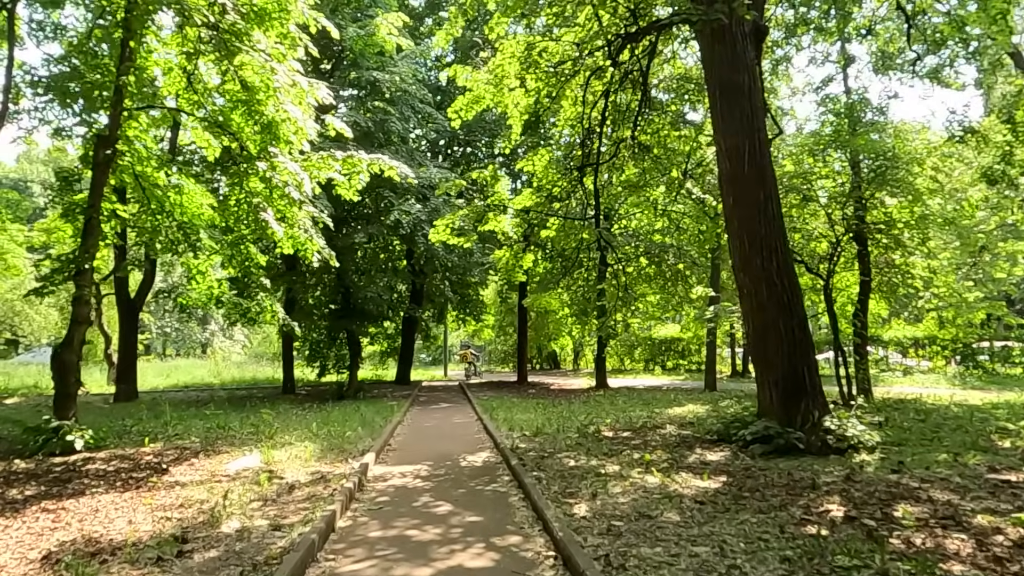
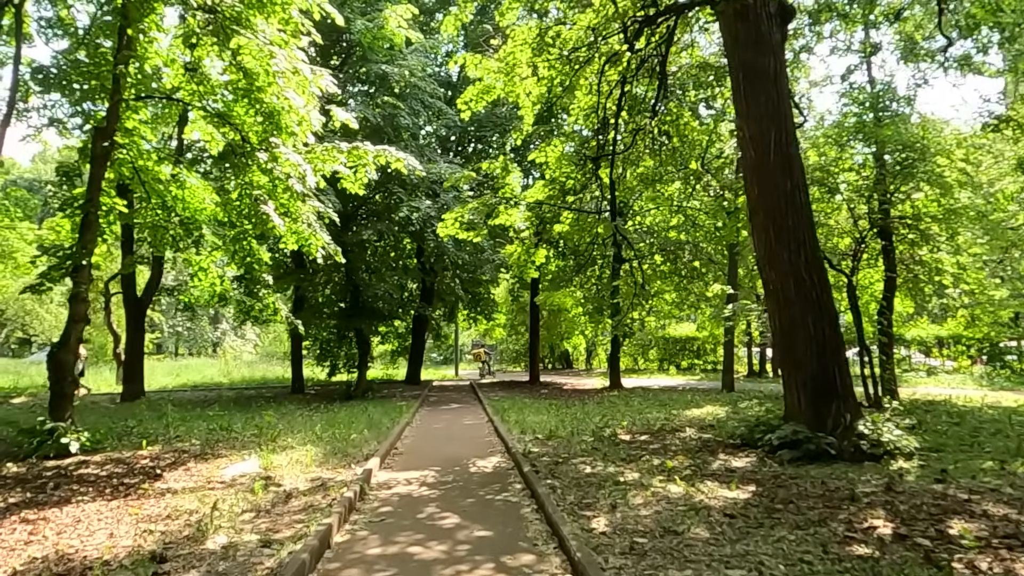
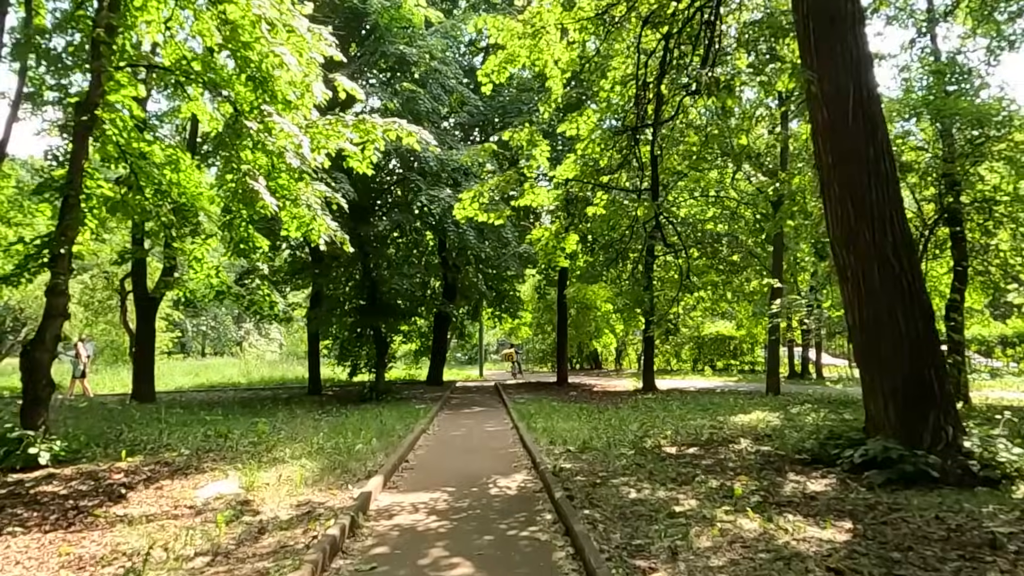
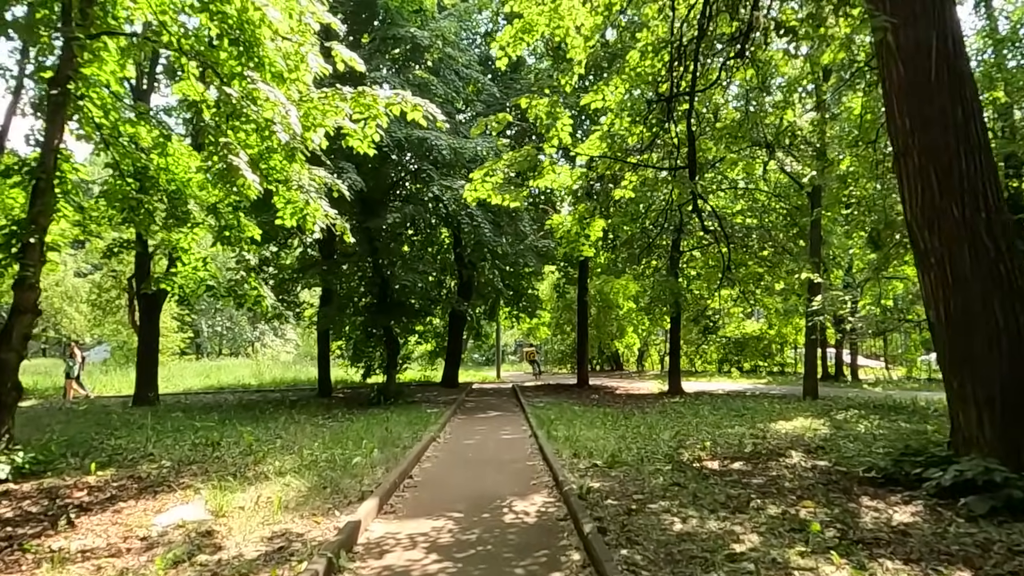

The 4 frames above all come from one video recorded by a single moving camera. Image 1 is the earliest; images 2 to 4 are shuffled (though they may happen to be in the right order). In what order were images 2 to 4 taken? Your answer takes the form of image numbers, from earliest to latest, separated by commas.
2, 3, 4
